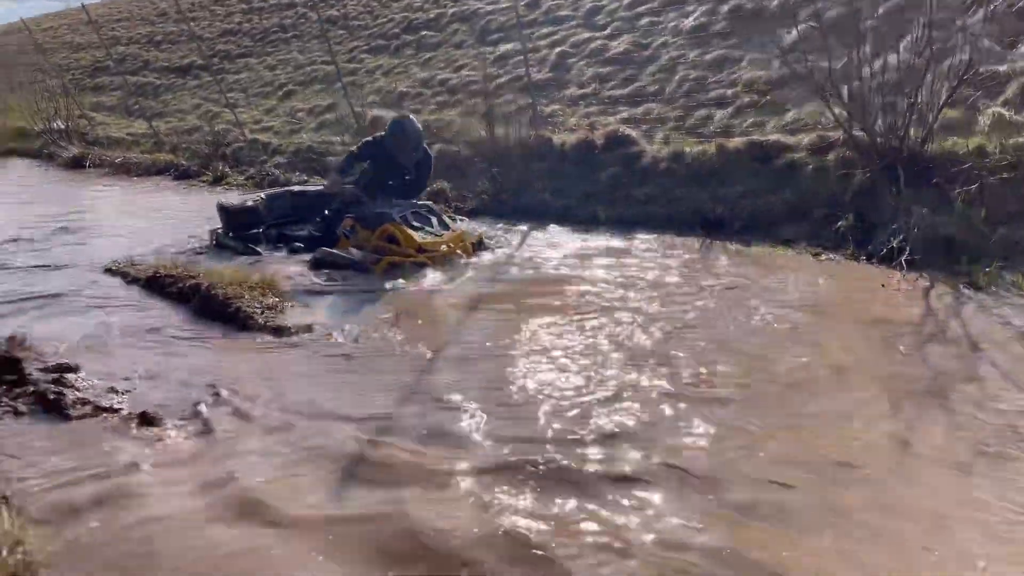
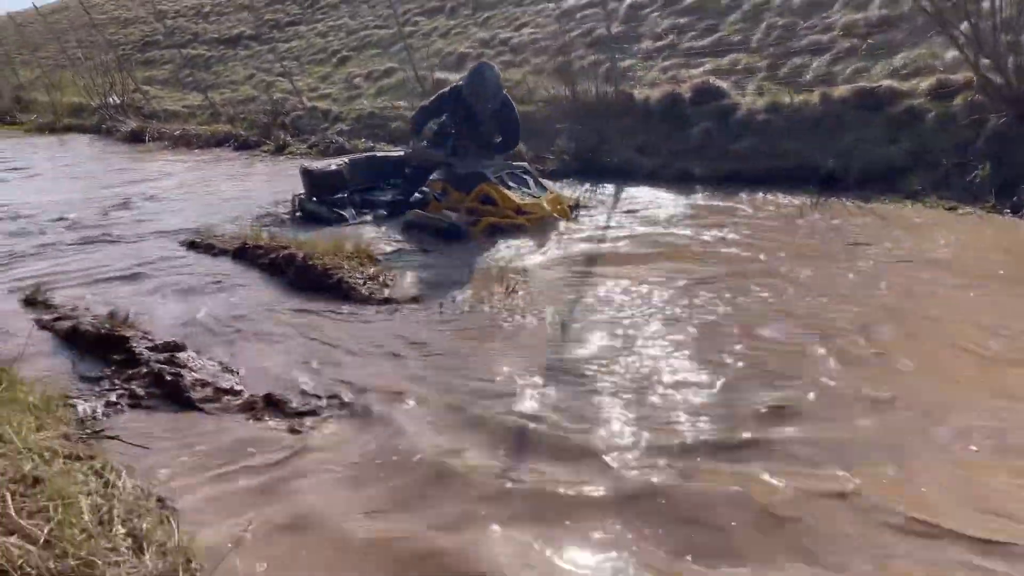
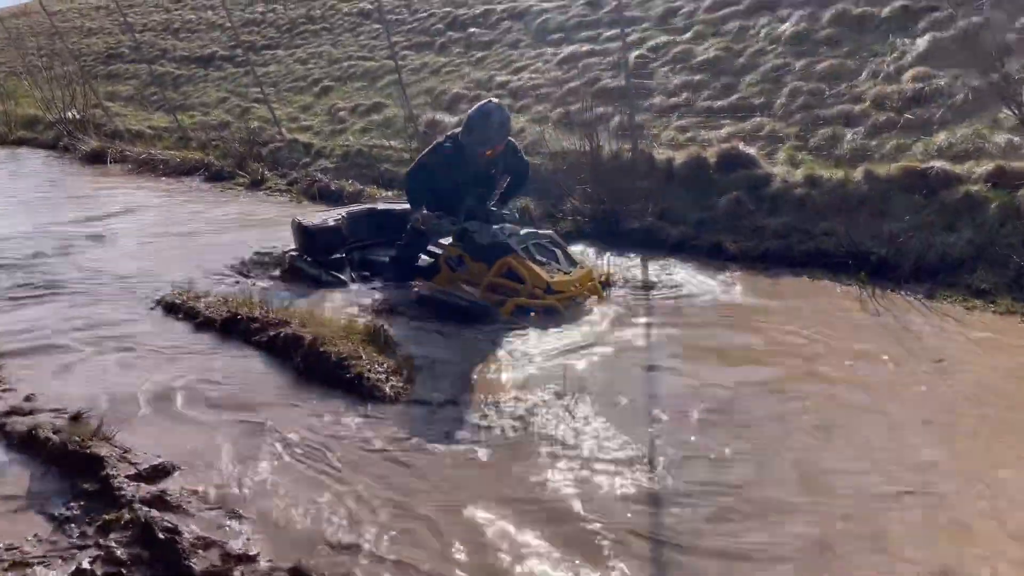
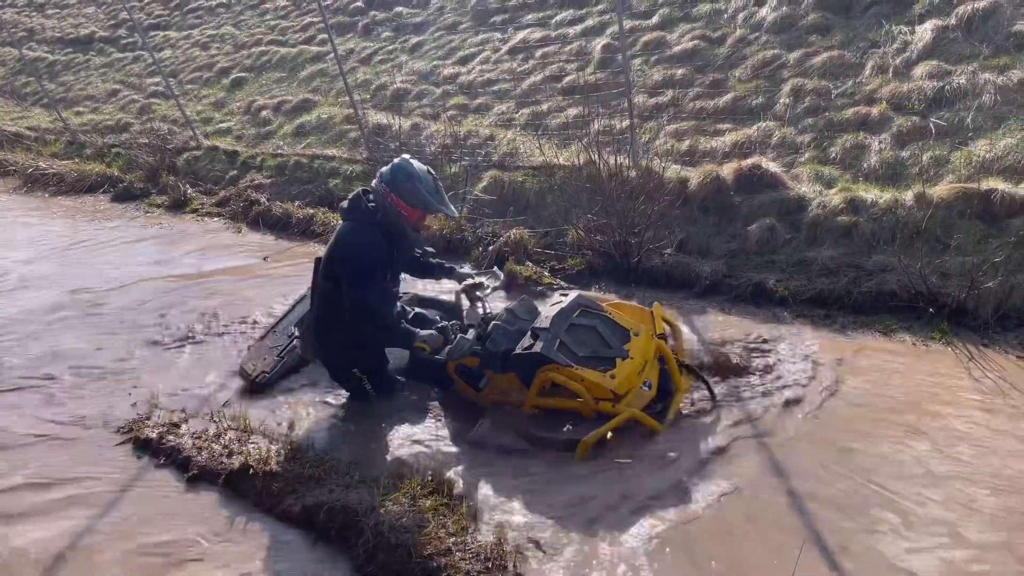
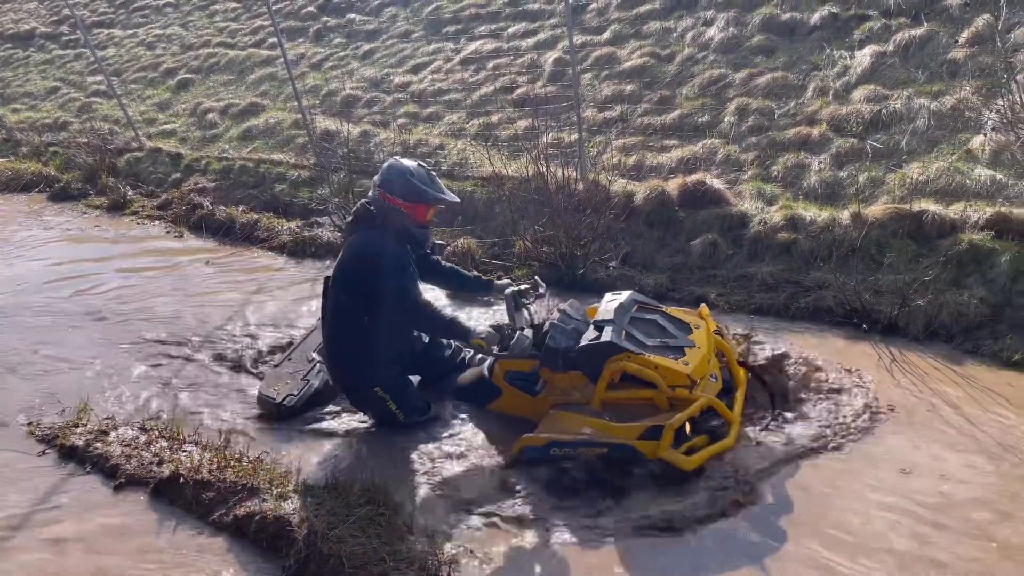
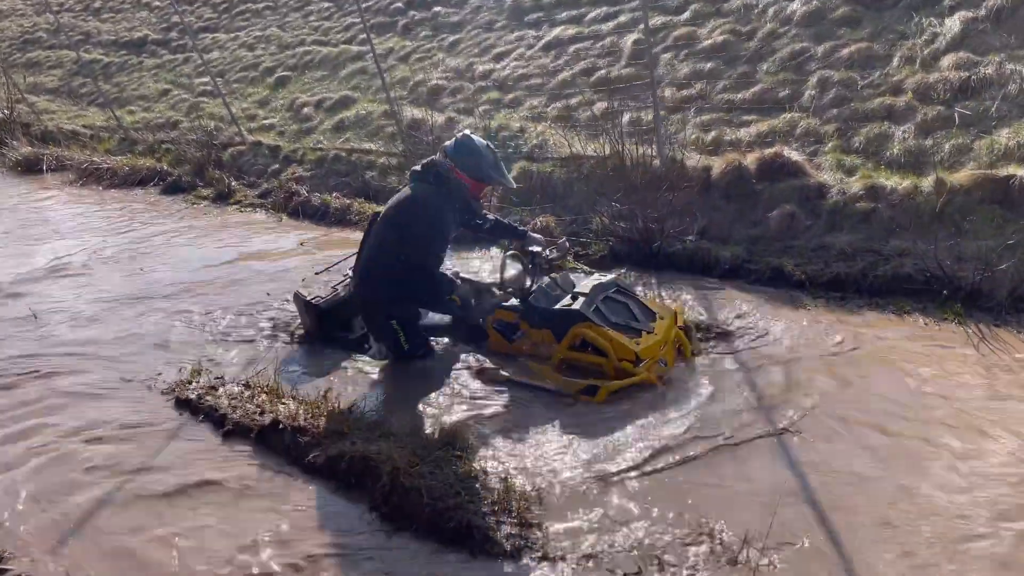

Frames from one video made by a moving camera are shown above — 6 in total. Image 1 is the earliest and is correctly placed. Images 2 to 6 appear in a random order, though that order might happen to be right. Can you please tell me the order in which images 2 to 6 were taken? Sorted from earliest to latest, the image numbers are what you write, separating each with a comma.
2, 3, 6, 4, 5
